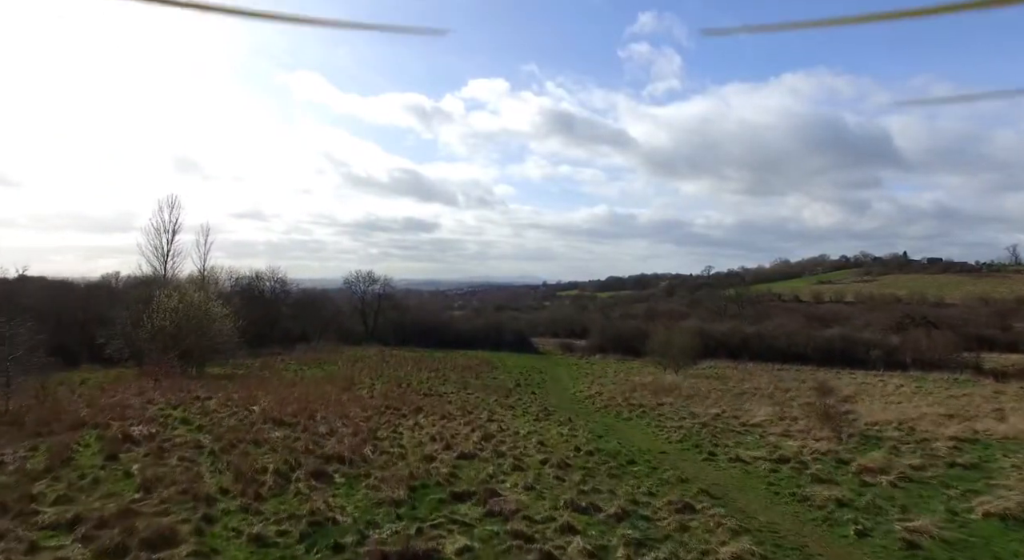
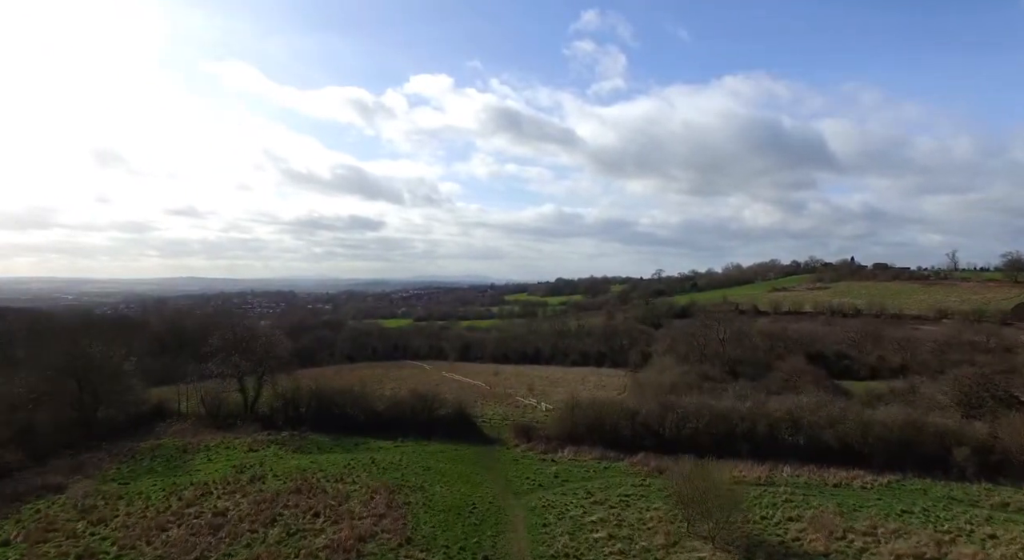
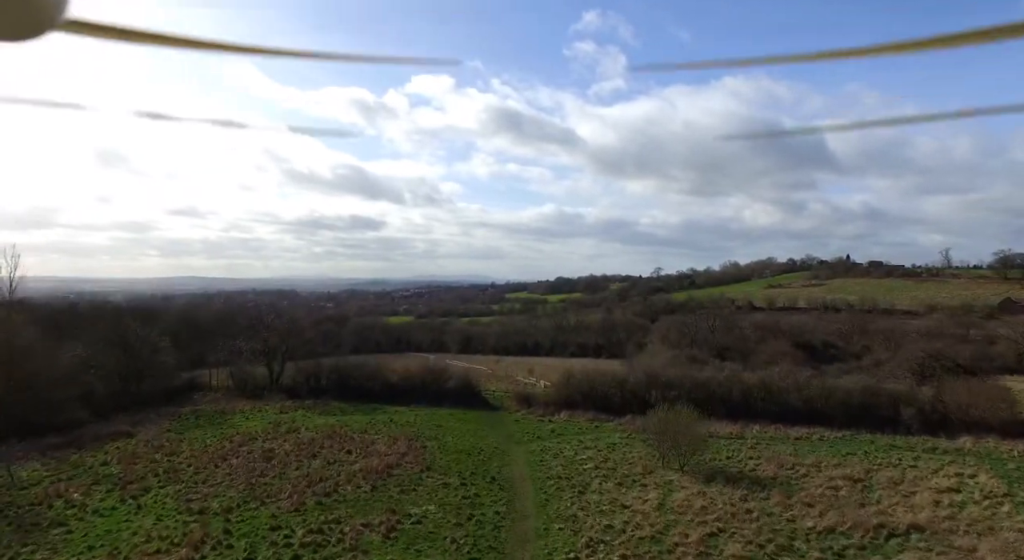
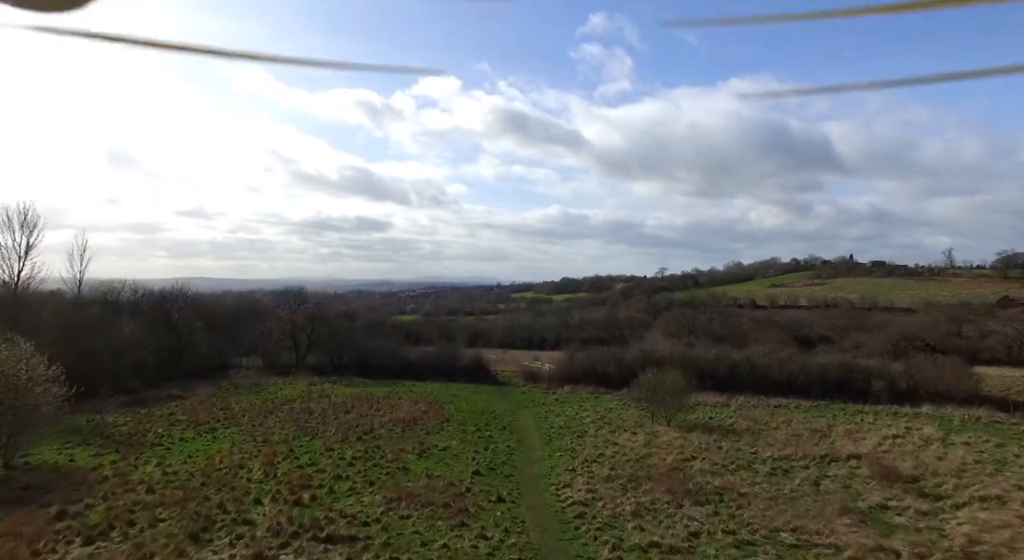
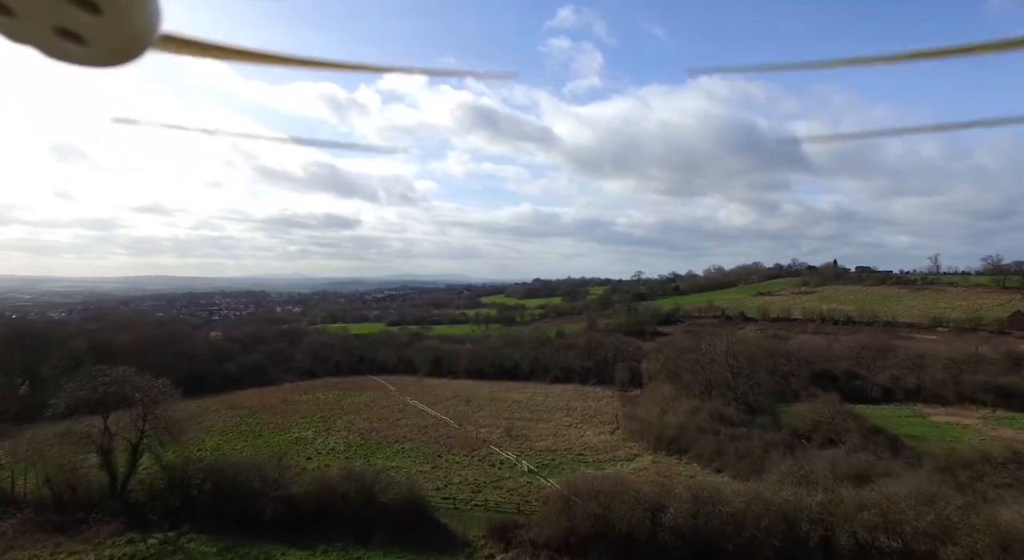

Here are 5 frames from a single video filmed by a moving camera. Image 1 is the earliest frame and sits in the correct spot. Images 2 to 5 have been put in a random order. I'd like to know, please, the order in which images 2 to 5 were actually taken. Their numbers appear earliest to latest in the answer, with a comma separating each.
4, 3, 2, 5
